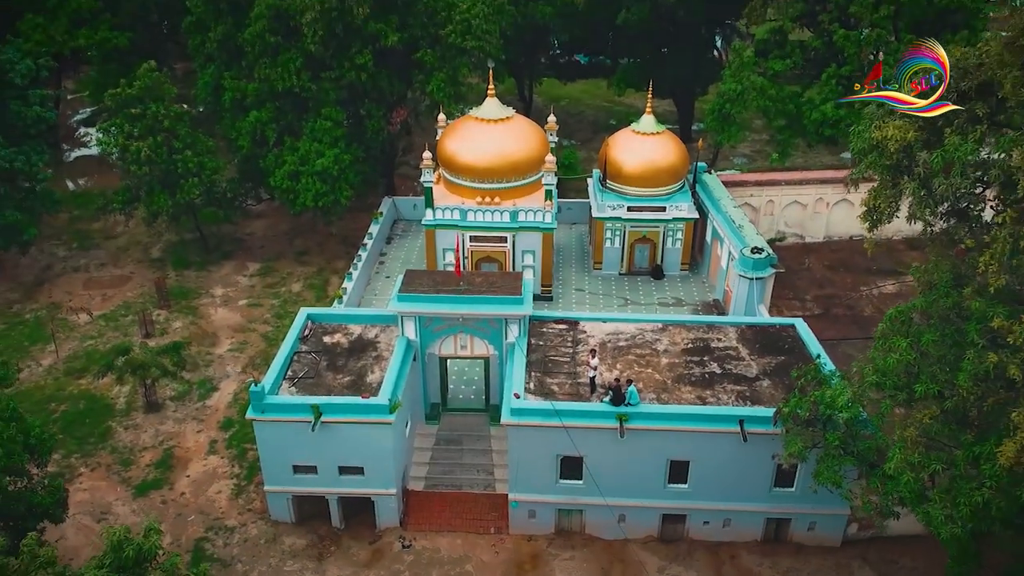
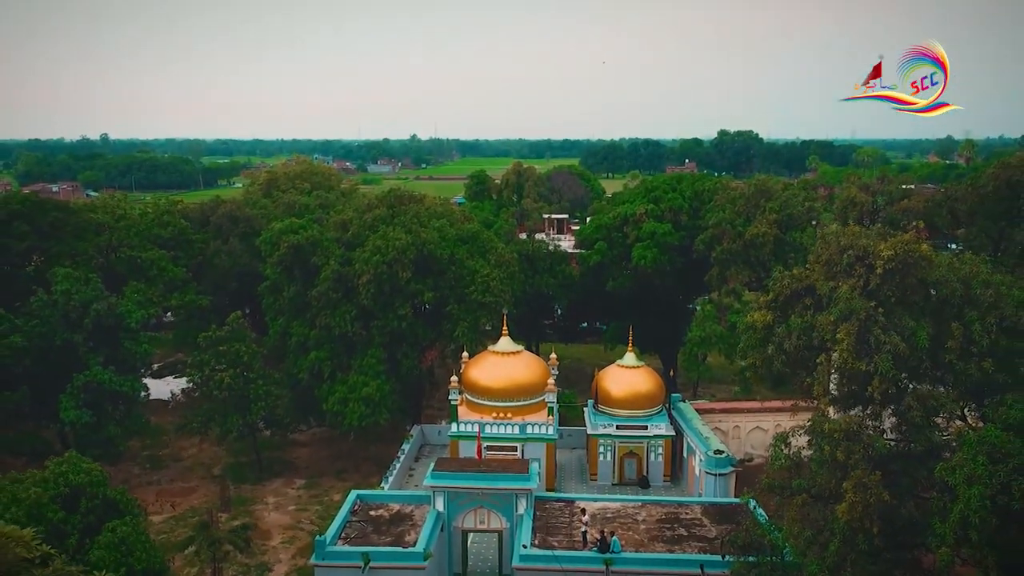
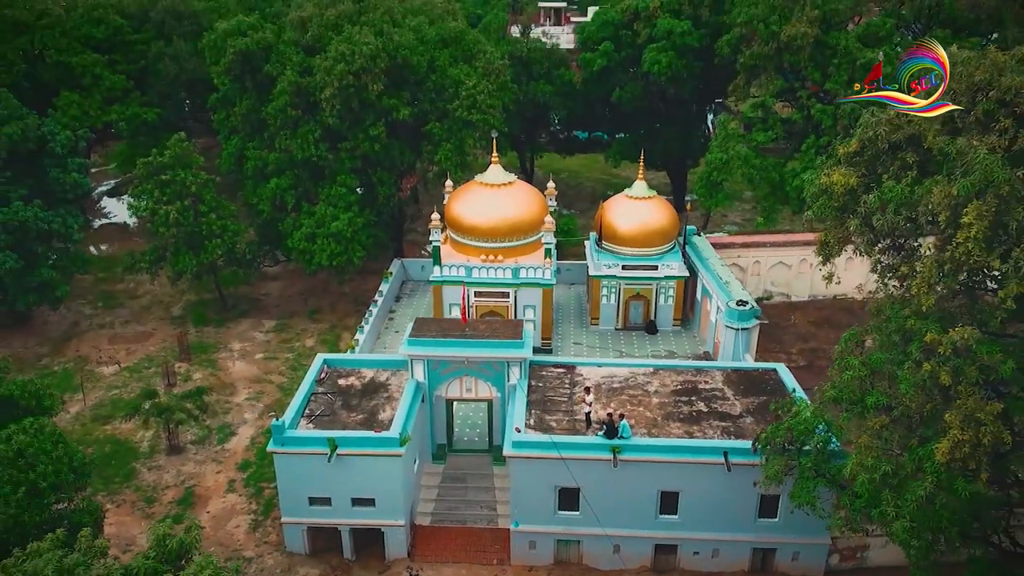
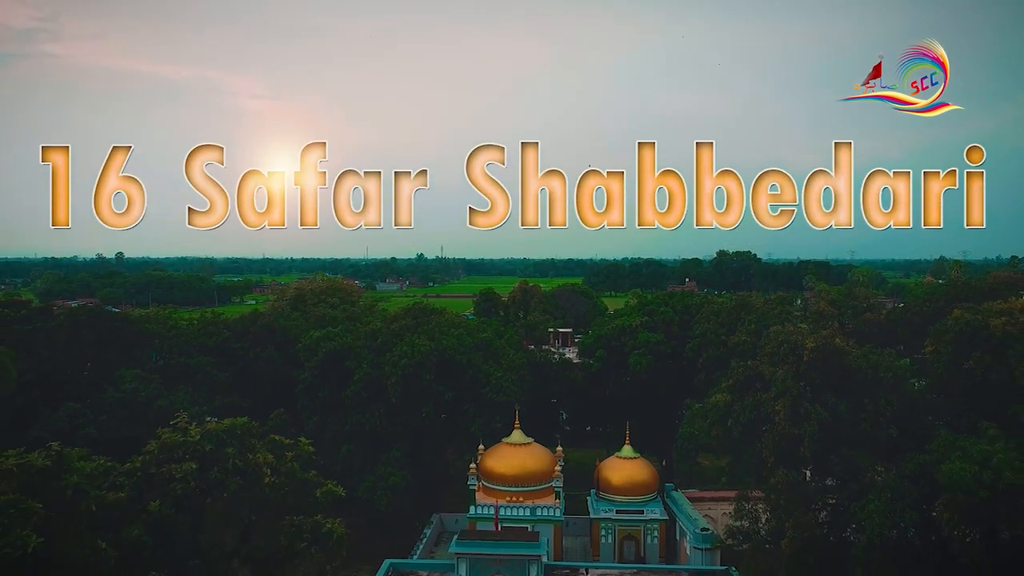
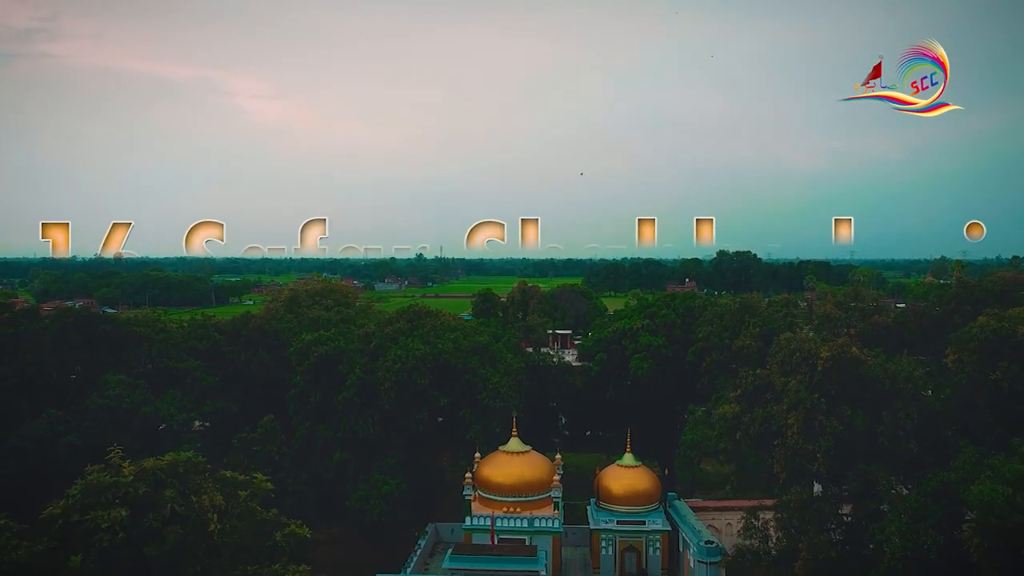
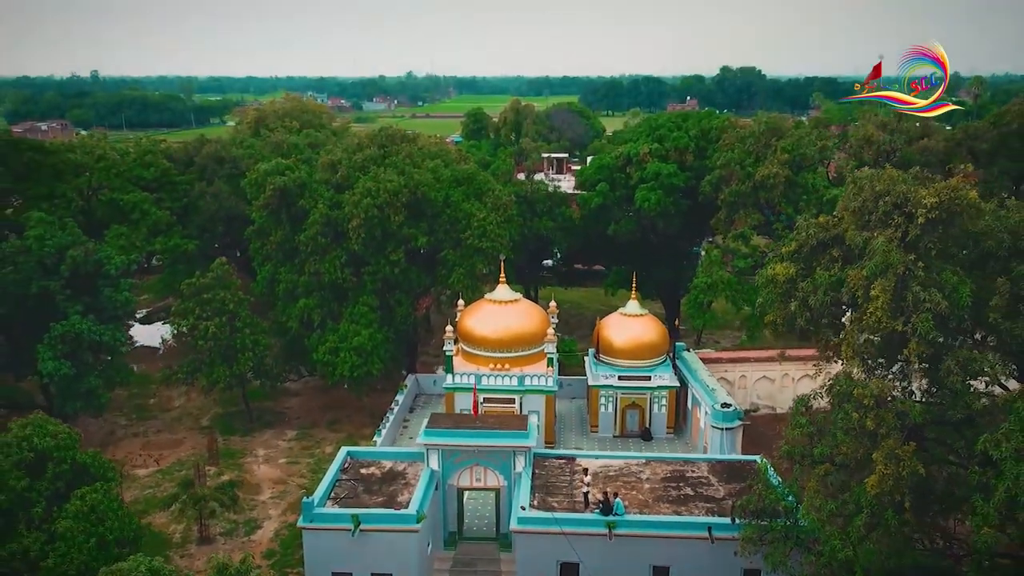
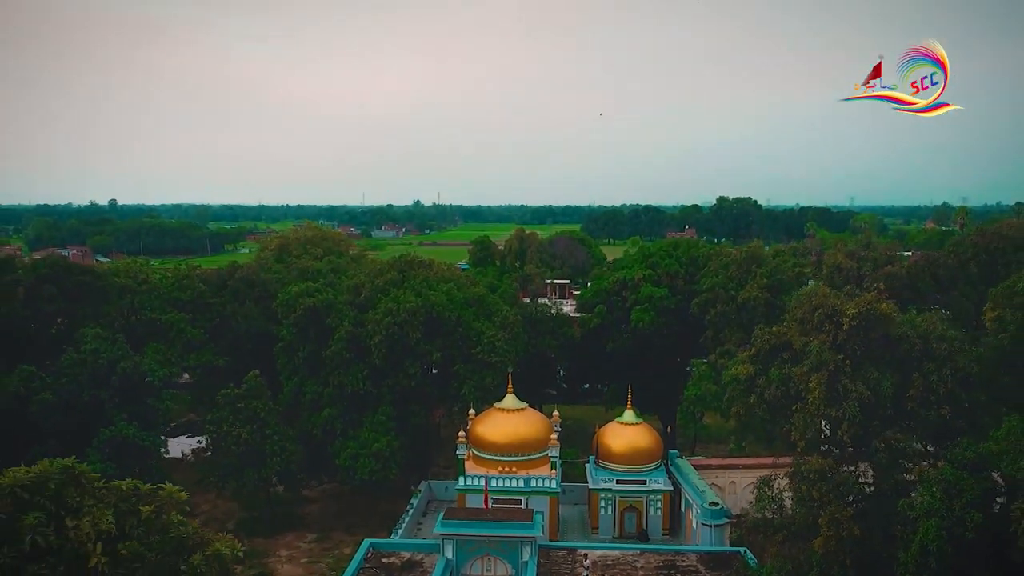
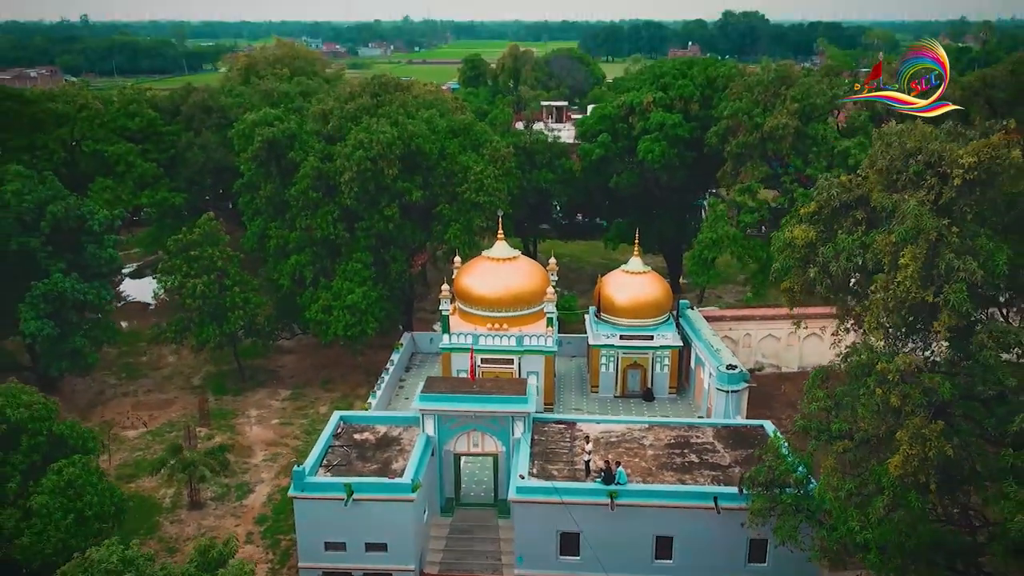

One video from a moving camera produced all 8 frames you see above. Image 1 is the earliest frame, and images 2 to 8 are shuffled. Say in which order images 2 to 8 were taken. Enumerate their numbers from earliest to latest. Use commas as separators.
3, 8, 6, 2, 7, 5, 4
